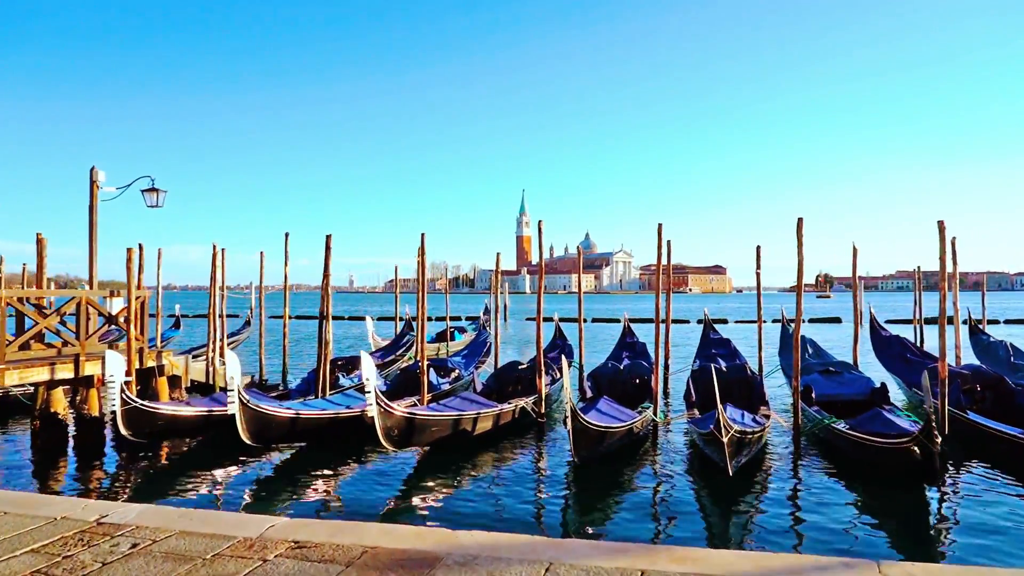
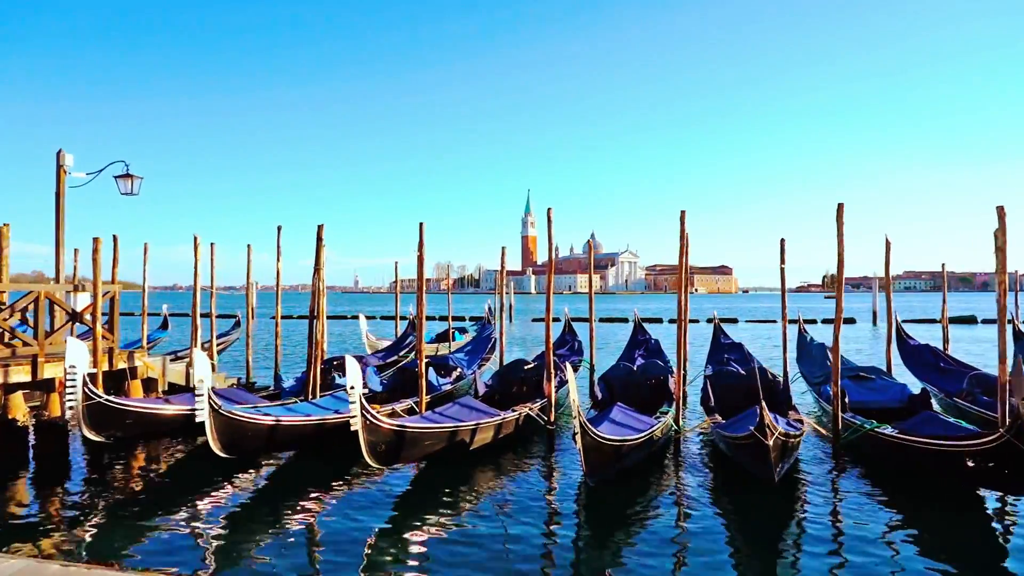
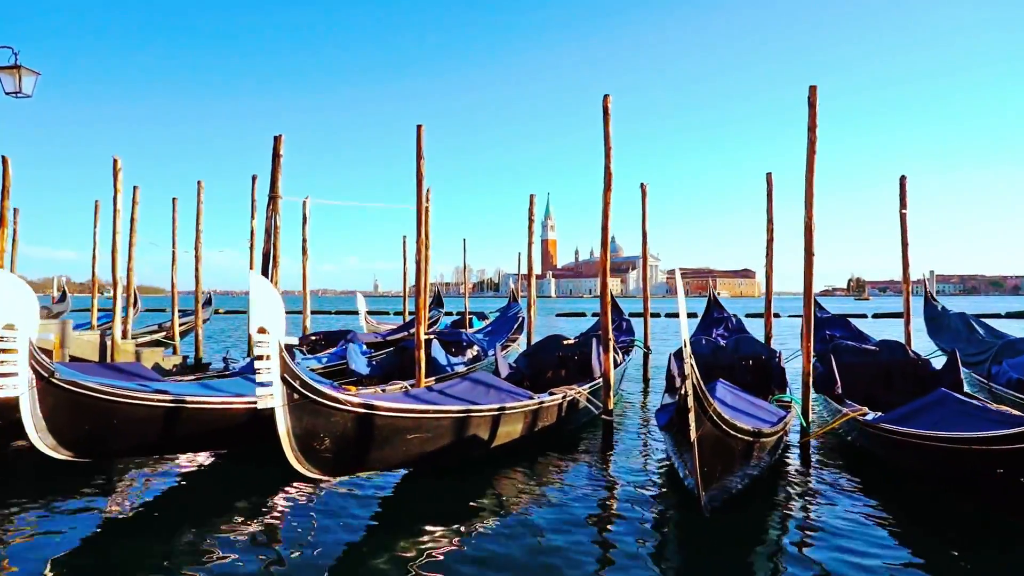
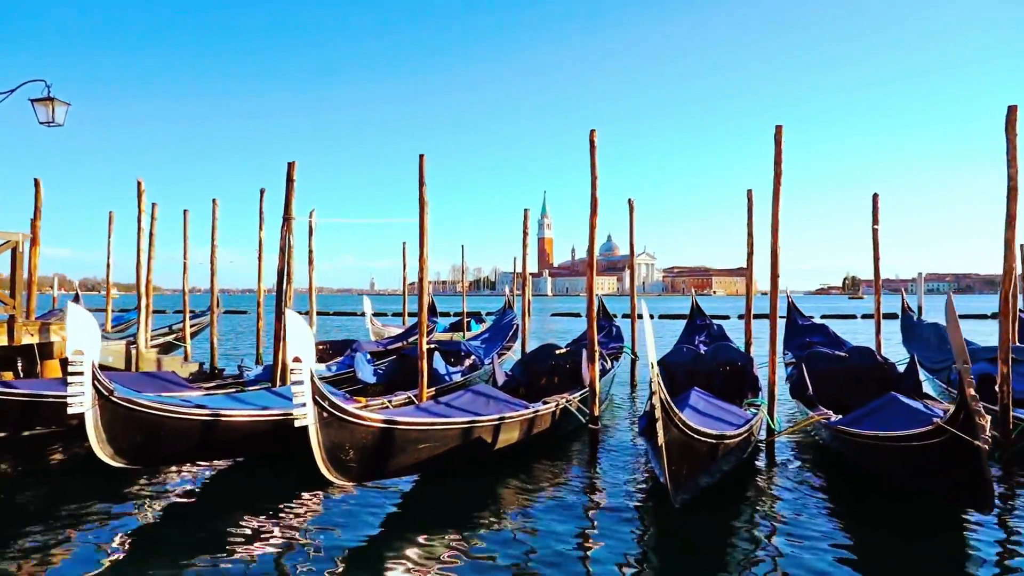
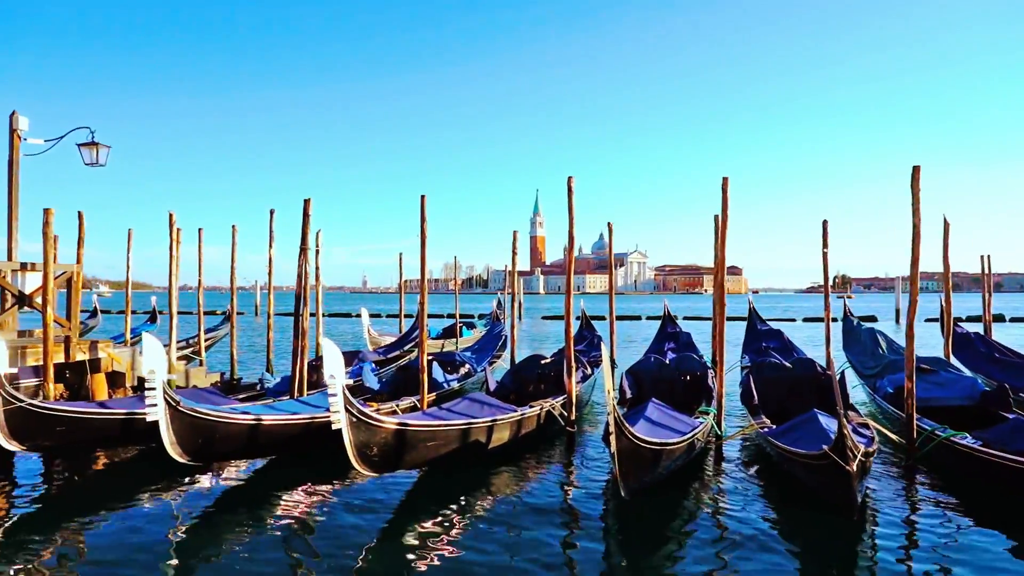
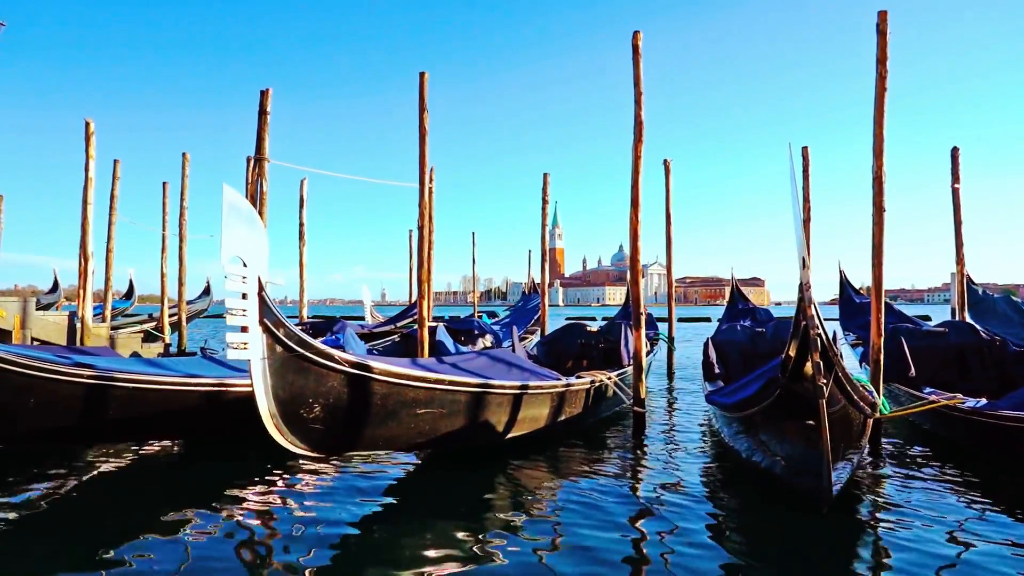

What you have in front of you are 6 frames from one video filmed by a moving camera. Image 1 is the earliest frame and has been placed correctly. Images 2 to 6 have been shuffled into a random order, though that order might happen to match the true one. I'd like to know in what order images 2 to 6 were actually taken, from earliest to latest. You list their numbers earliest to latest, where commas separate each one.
2, 5, 4, 3, 6
